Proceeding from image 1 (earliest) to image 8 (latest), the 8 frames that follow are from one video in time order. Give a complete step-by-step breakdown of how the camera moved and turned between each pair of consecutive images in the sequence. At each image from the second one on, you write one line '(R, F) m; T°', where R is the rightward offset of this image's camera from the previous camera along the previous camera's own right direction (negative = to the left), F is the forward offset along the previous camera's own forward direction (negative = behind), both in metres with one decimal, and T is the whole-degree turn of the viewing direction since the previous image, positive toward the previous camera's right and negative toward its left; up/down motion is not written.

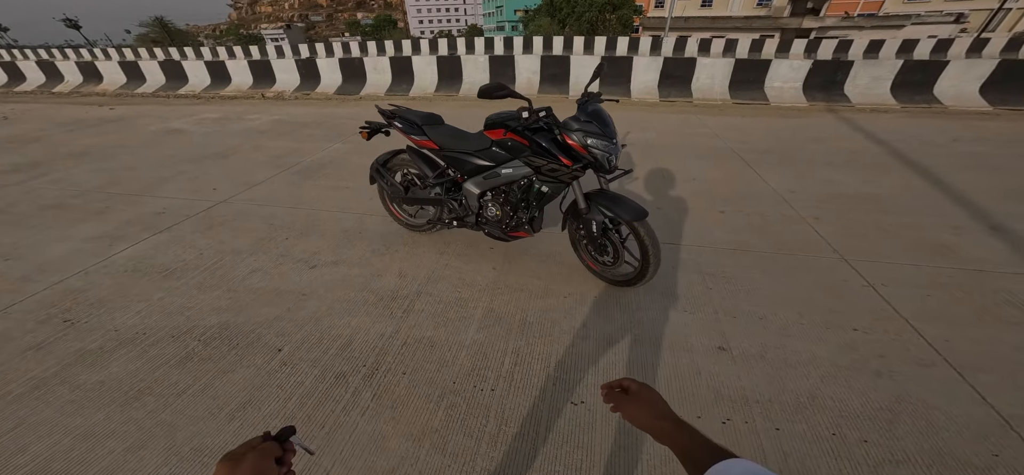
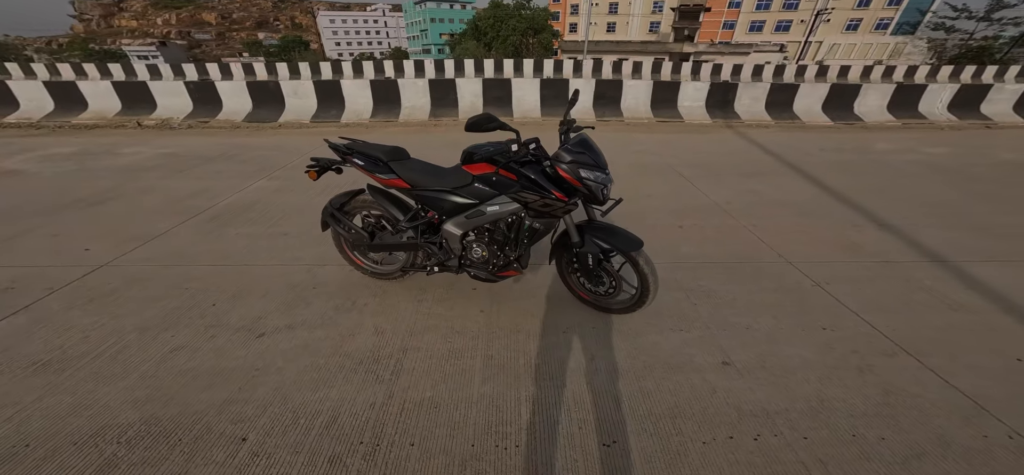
(-0.4, +0.2) m; +12°
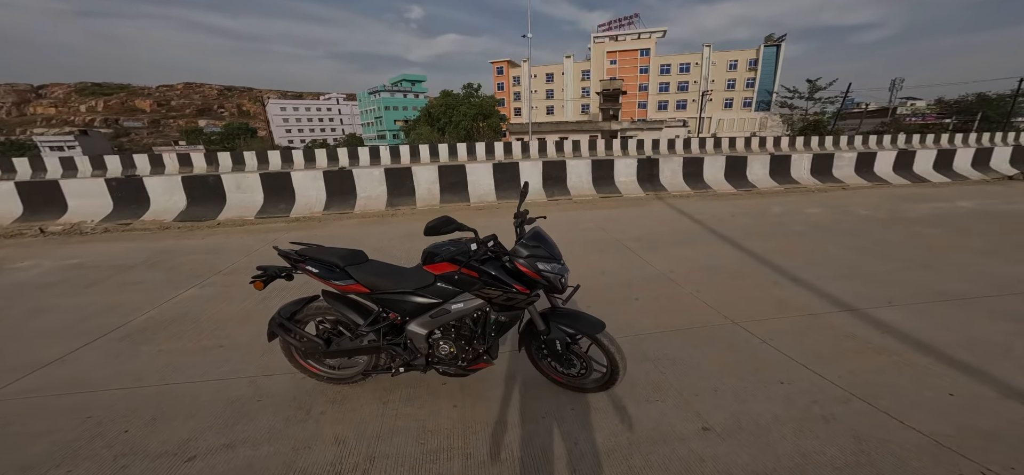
(-0.1, 0.0) m; +8°
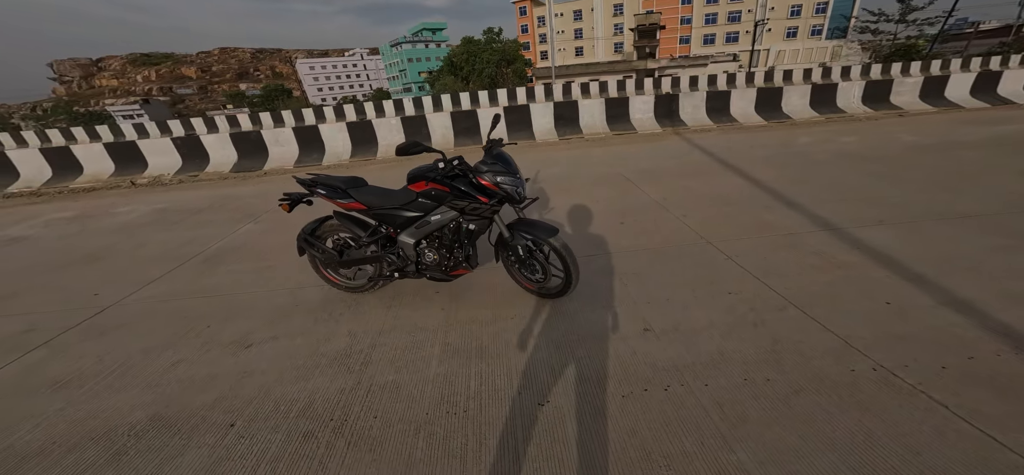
(+0.5, -0.3) m; -7°
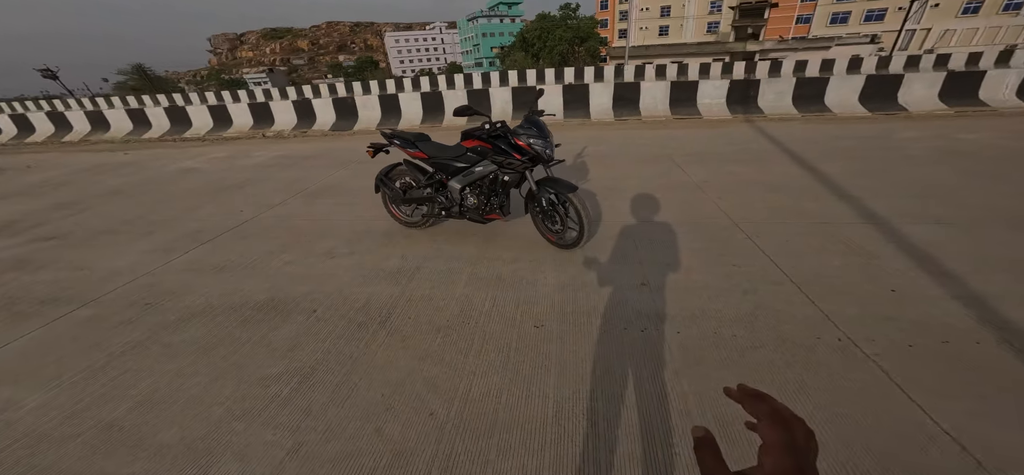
(+0.4, -0.4) m; -11°
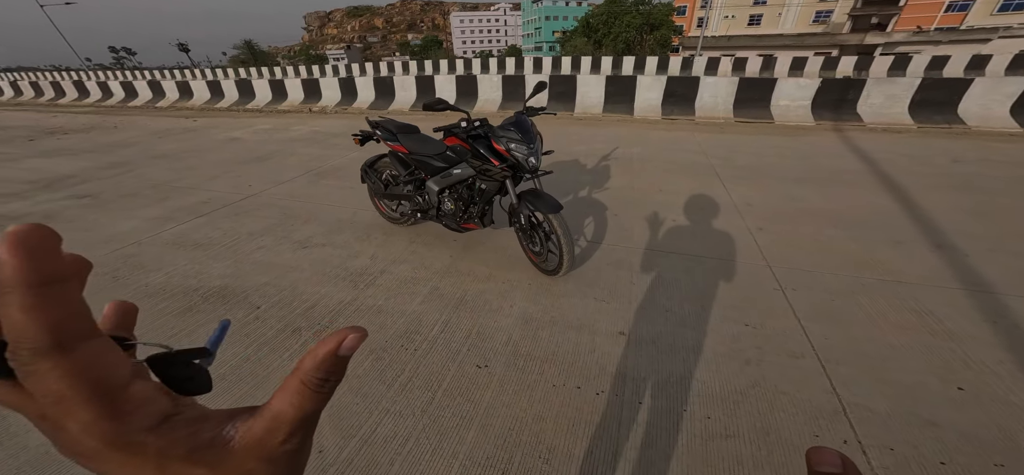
(+0.6, +0.5) m; -8°
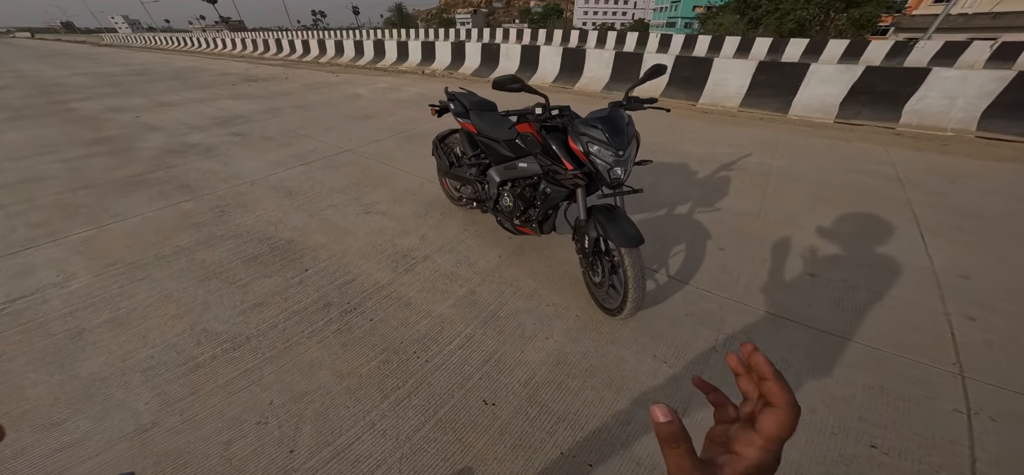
(+0.2, +0.5) m; -15°
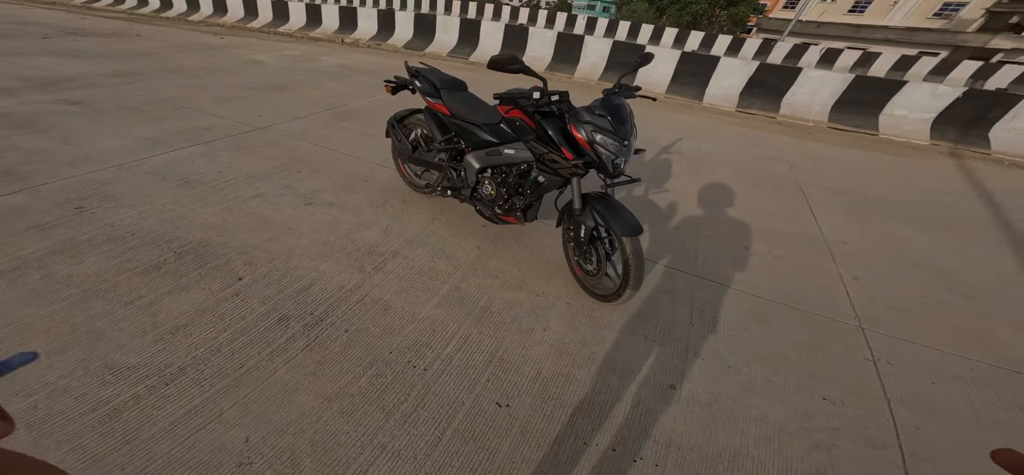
(-0.4, +0.2) m; +13°
